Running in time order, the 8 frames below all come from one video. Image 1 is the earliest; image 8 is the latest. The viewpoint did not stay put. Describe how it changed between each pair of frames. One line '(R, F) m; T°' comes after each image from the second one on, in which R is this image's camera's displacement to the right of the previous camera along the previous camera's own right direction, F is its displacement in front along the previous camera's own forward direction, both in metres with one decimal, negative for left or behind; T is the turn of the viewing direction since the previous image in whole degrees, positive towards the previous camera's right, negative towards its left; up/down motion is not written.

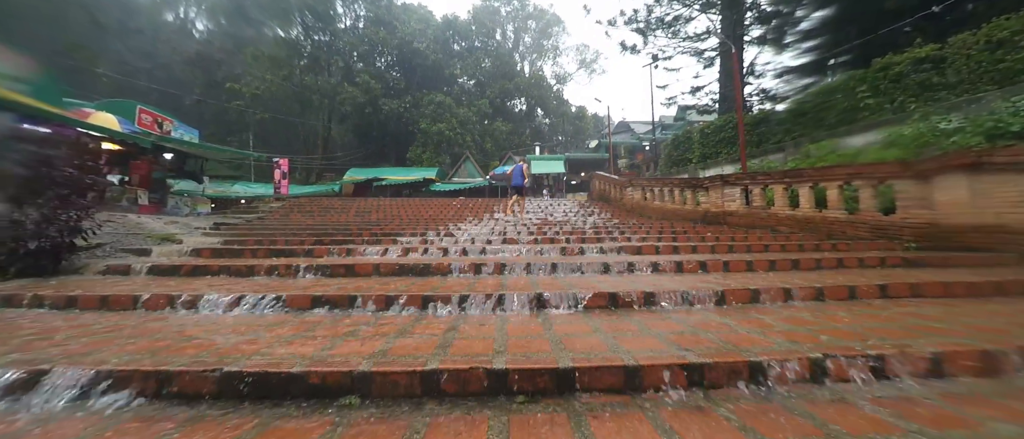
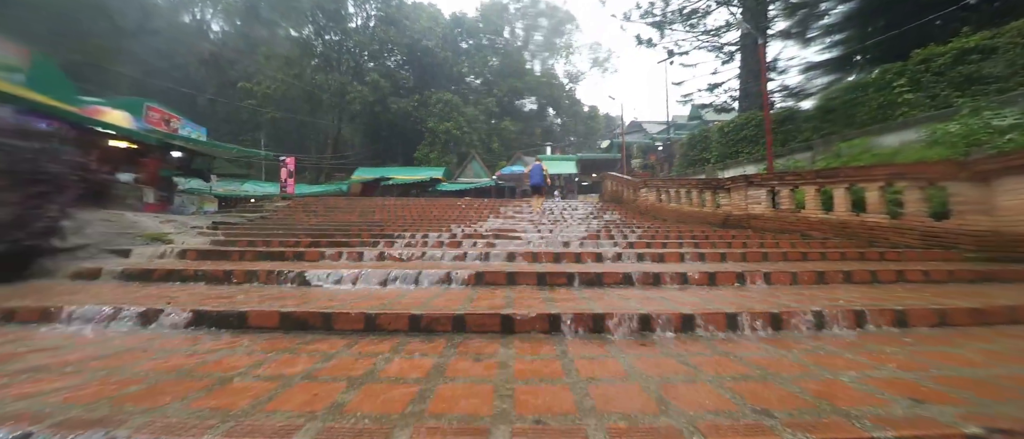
(0.0, +0.4) m; -1°
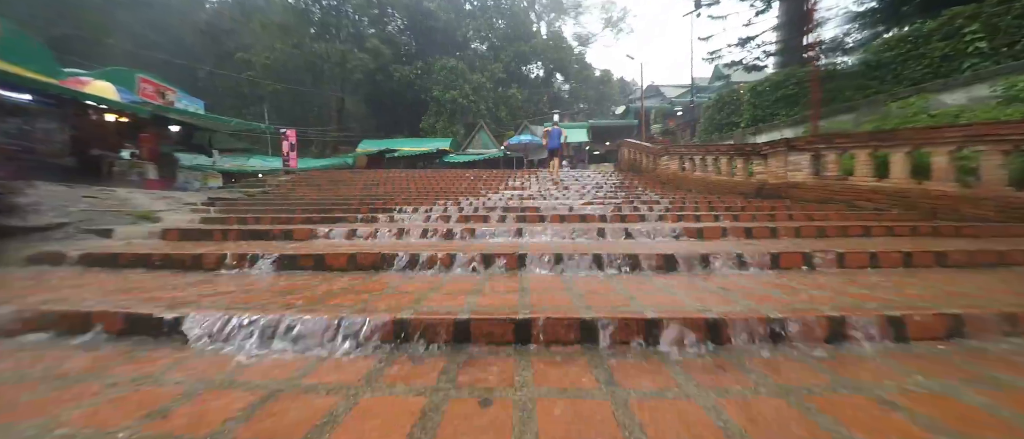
(0.0, +0.5) m; -2°
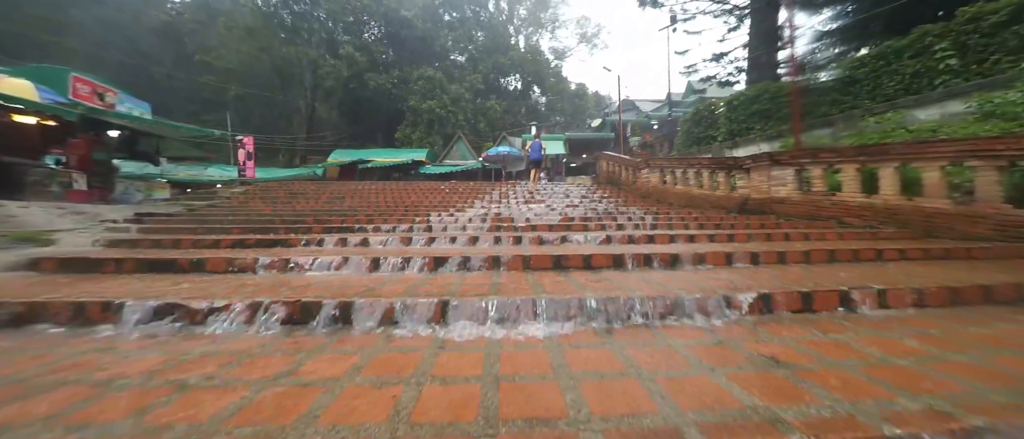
(+0.1, +0.5) m; +4°
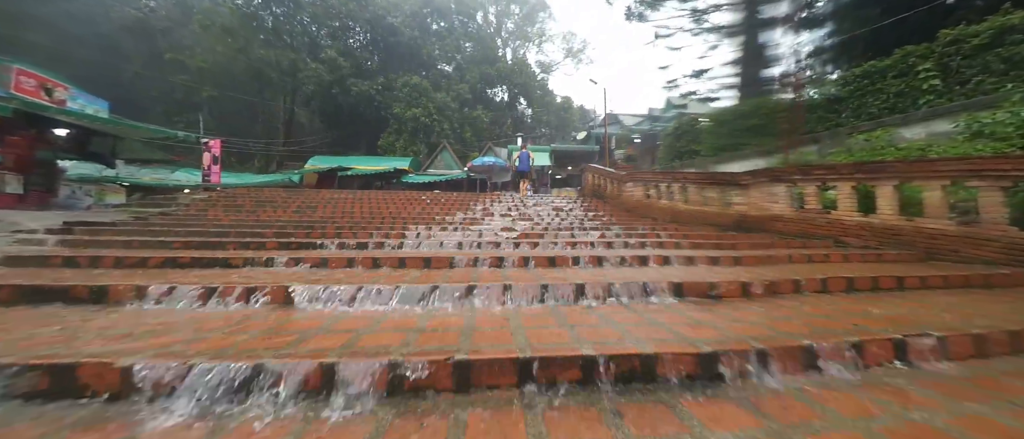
(0.0, +0.4) m; +3°
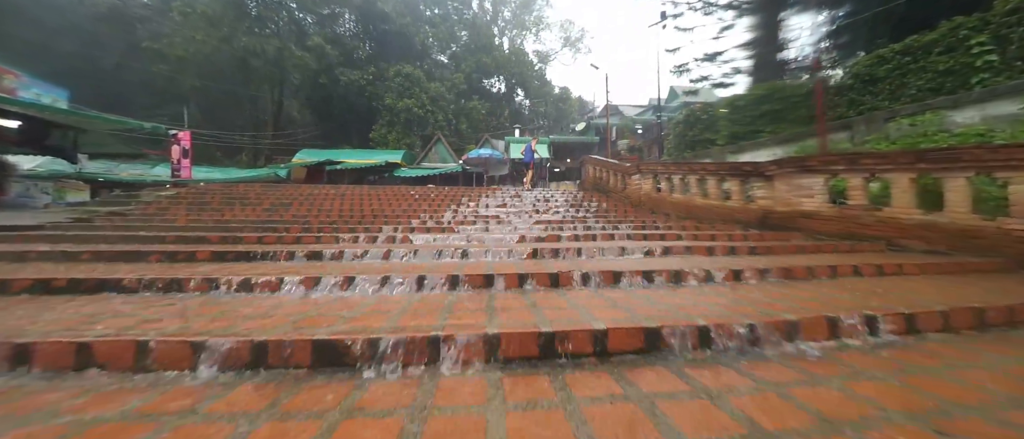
(+0.1, +0.8) m; 0°
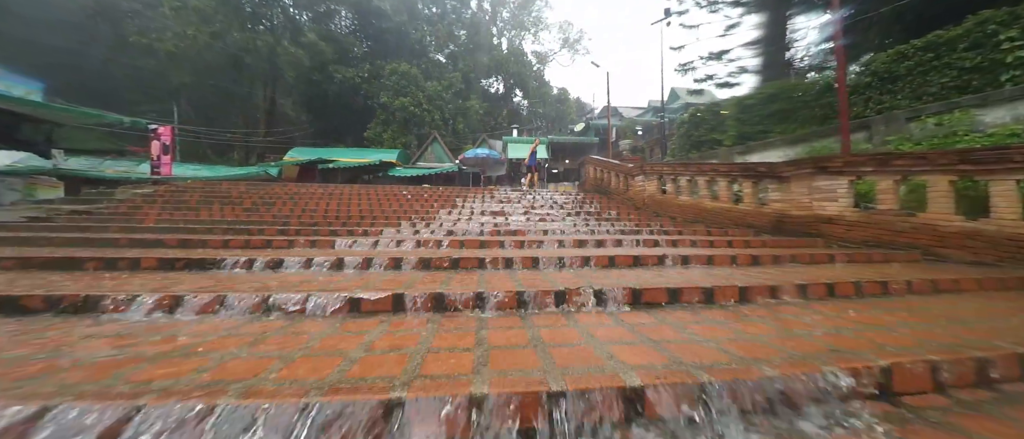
(0.0, +0.4) m; +1°
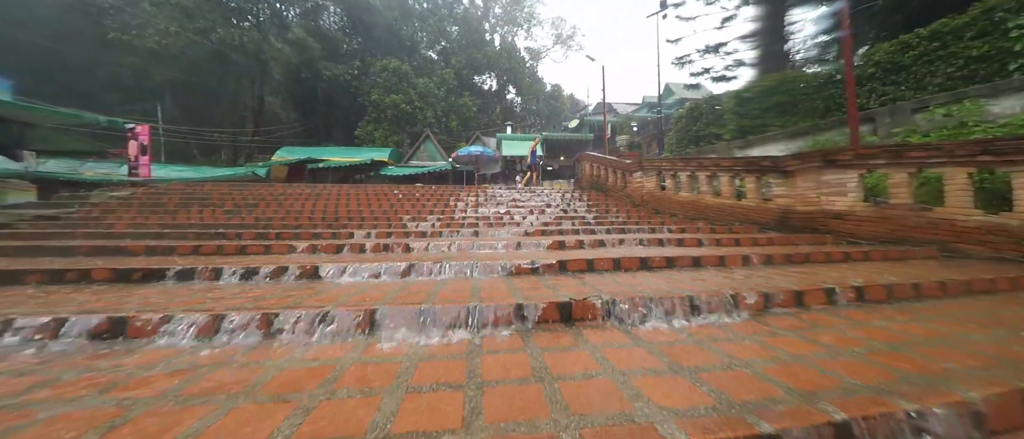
(0.0, +0.2) m; +1°
